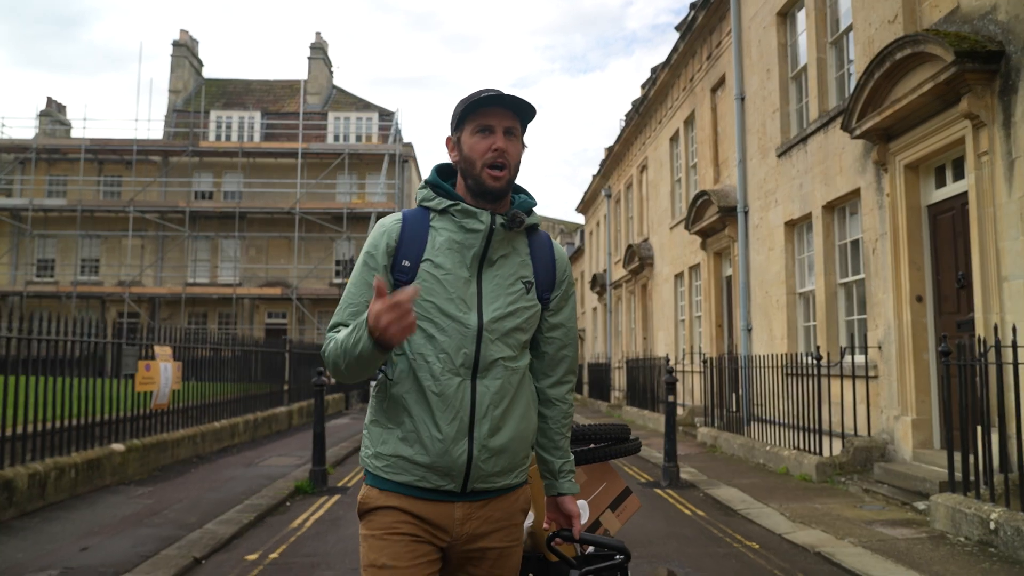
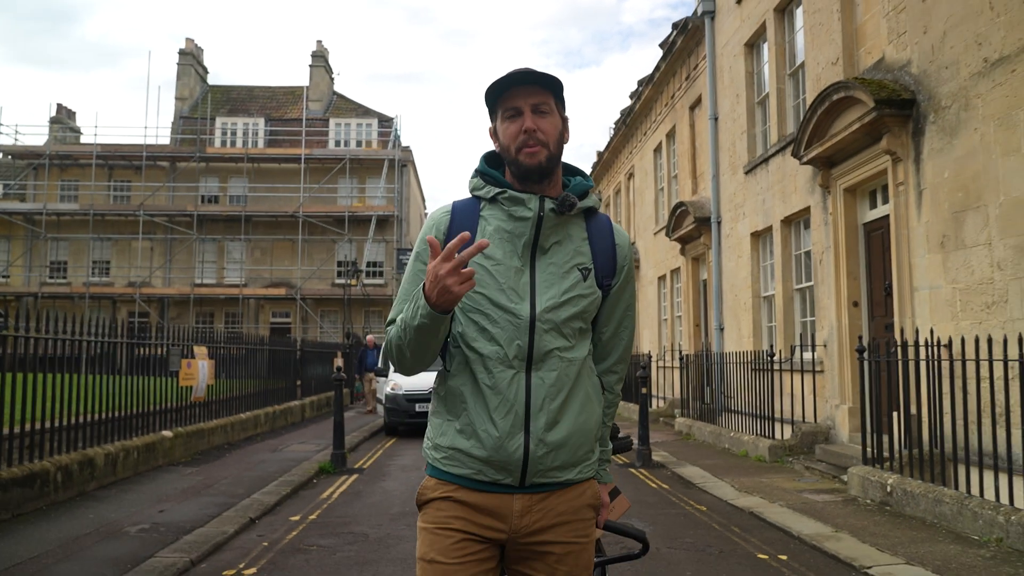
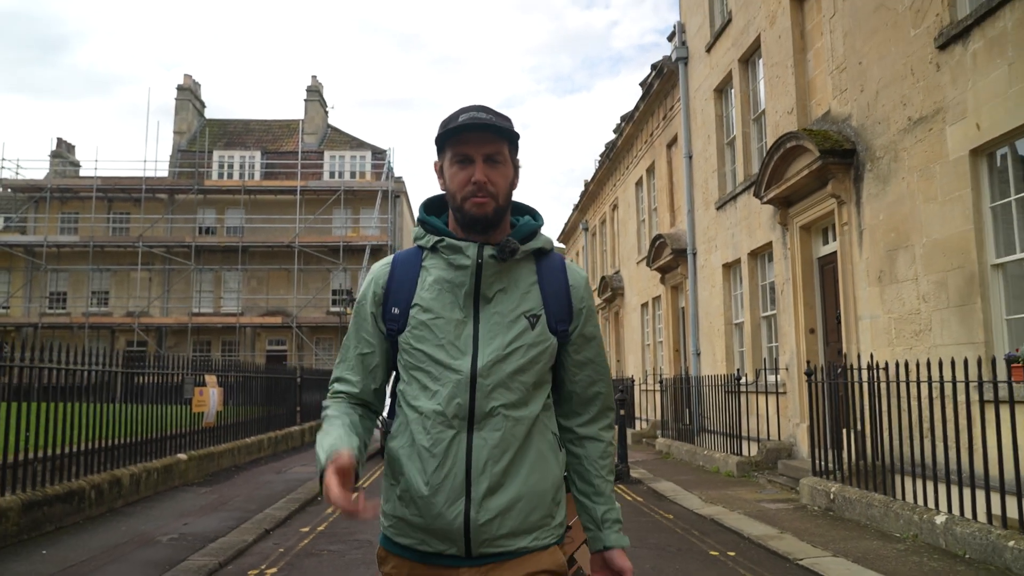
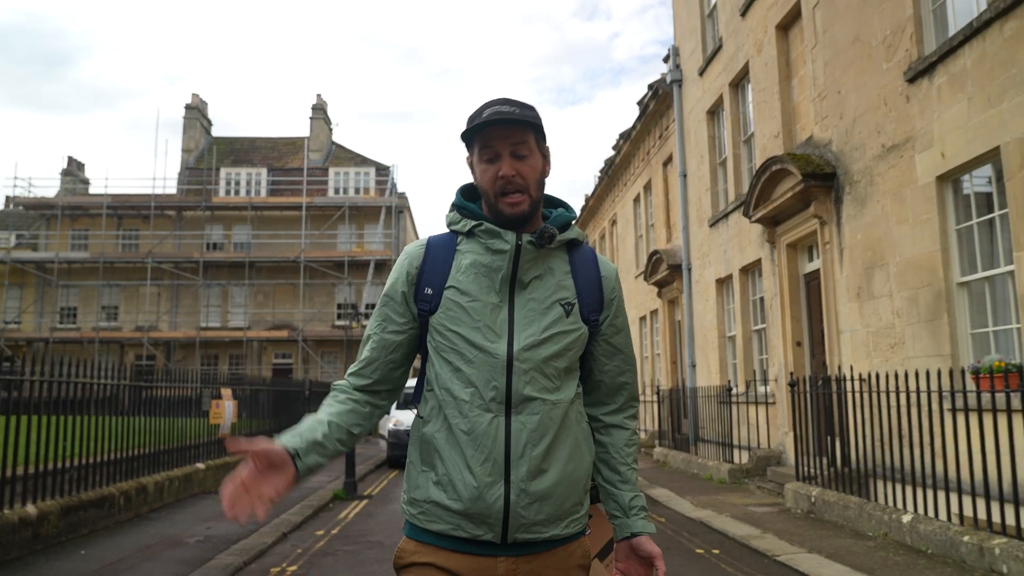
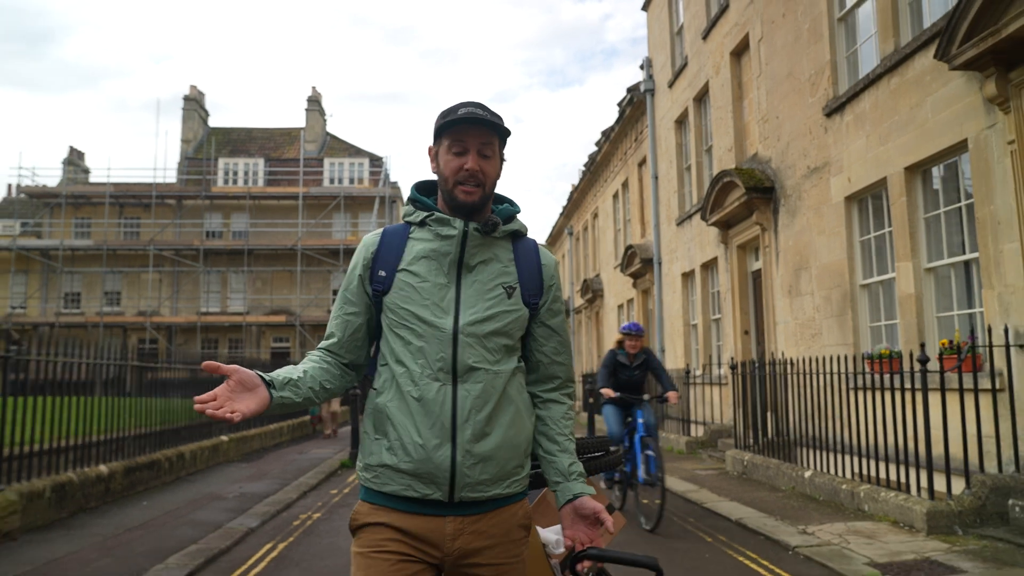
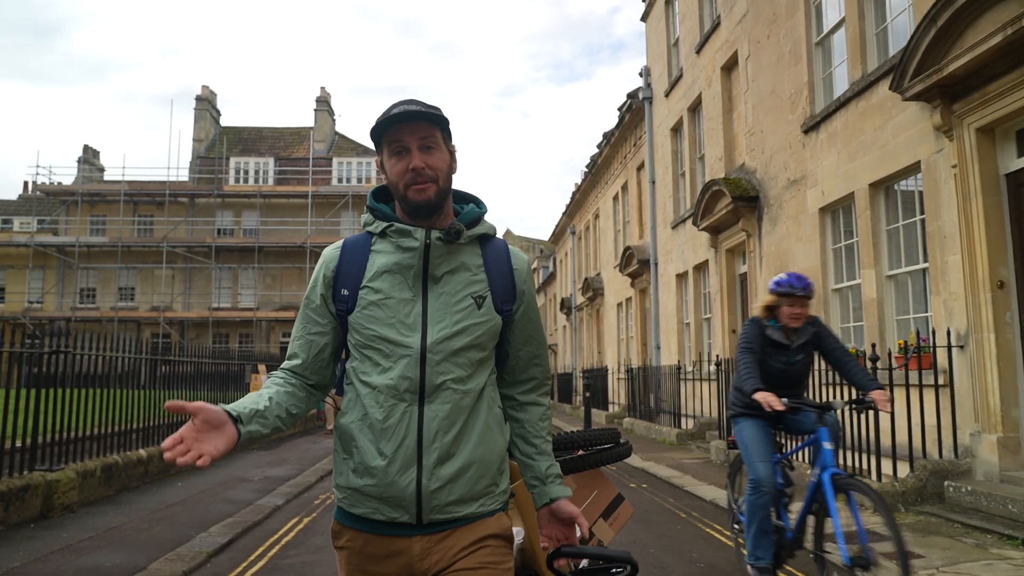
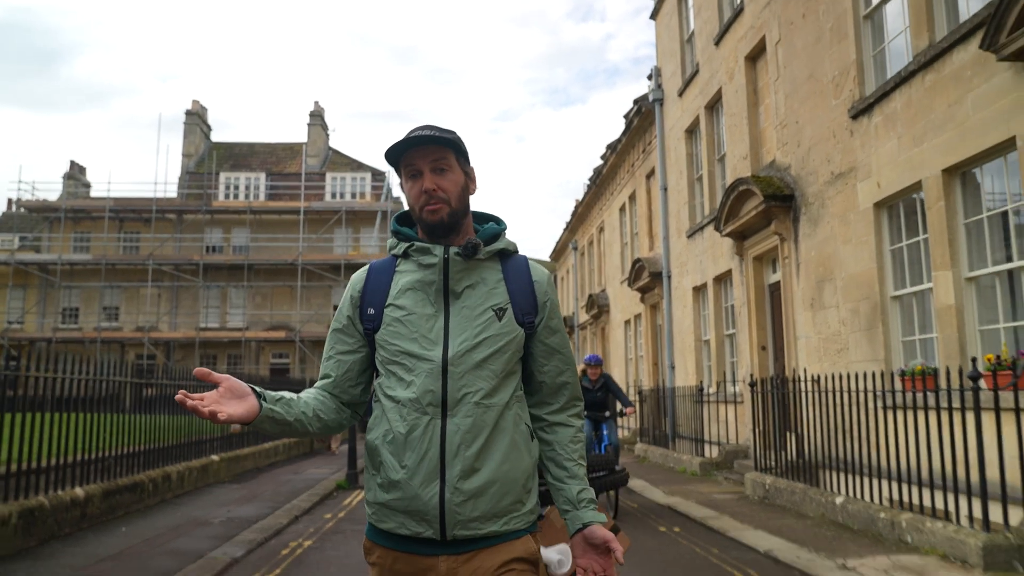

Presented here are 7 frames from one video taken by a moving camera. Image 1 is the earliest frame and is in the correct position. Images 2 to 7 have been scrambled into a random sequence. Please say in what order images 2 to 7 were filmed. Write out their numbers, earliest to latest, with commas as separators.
2, 3, 4, 7, 5, 6
